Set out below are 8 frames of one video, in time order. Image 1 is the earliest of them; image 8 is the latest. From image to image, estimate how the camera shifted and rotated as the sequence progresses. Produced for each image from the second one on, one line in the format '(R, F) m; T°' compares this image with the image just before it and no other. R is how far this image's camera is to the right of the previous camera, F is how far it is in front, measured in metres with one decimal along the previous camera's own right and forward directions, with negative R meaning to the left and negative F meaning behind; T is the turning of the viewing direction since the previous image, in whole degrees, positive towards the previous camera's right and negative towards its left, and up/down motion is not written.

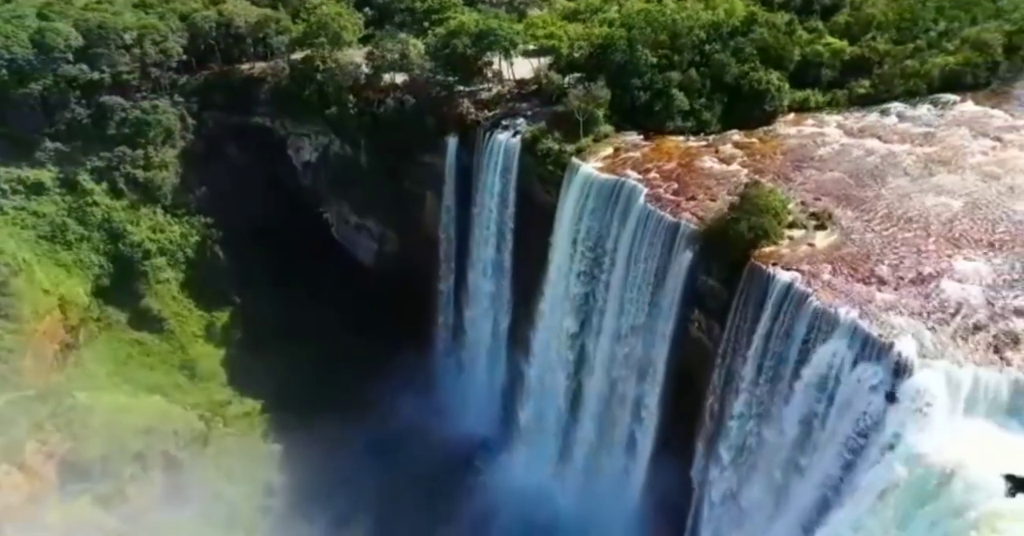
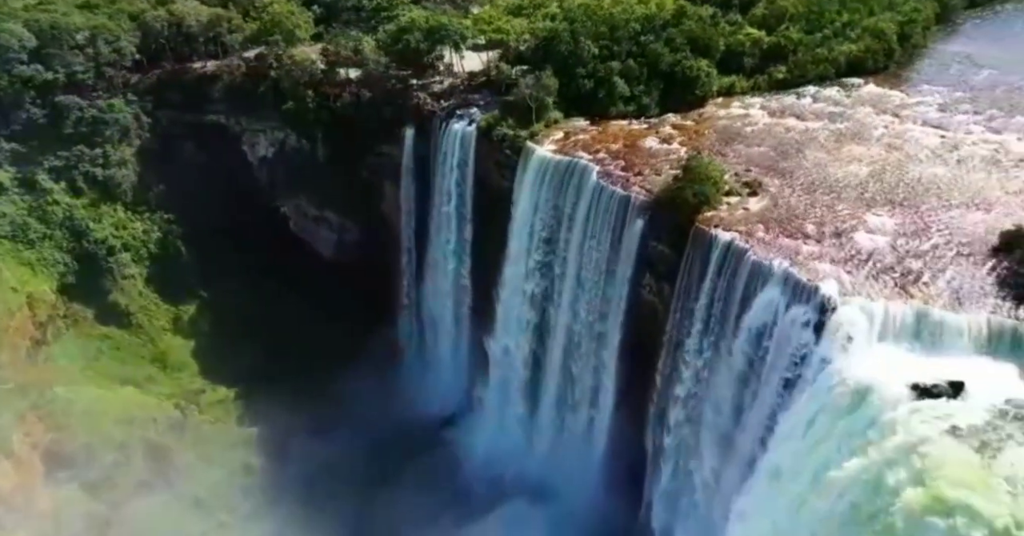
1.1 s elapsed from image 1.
(-1.2, -2.0) m; +5°
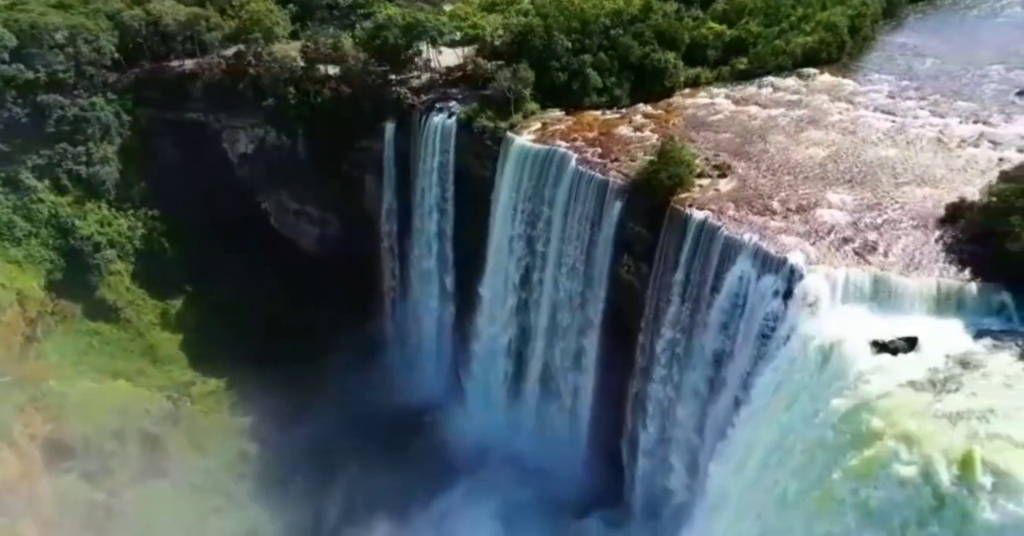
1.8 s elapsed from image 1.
(-0.7, -1.3) m; +3°
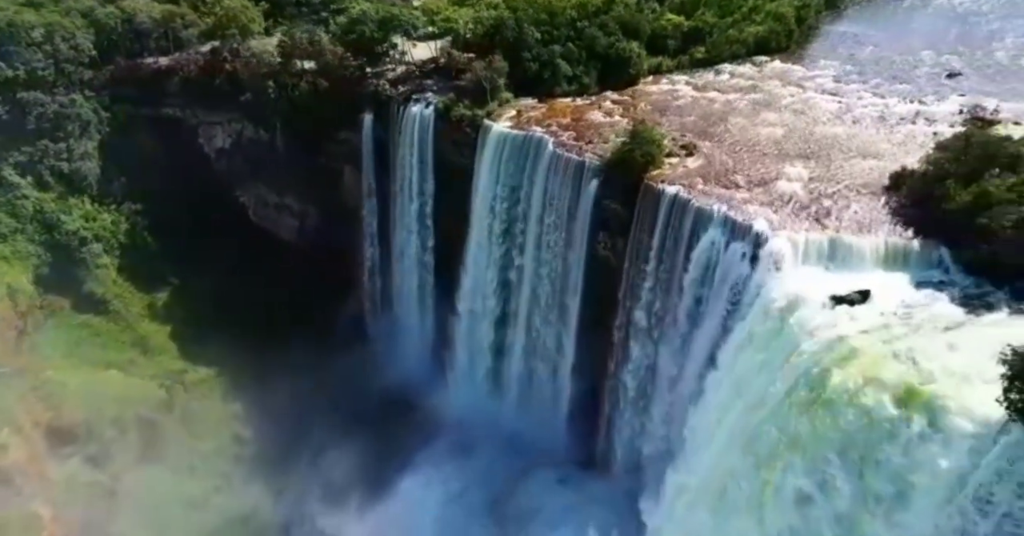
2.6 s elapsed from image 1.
(-1.0, -1.6) m; +3°
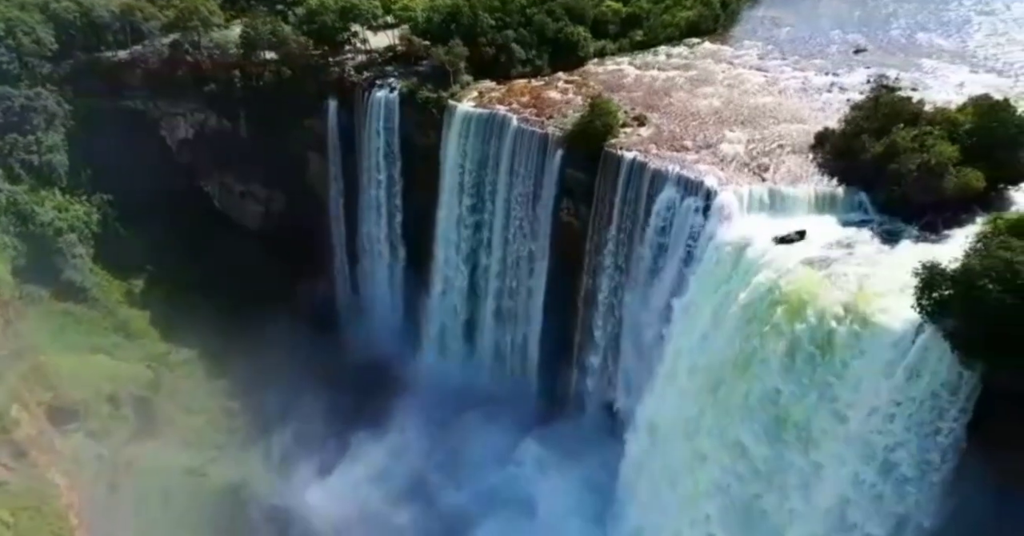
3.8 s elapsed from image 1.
(-1.8, -2.5) m; +6°
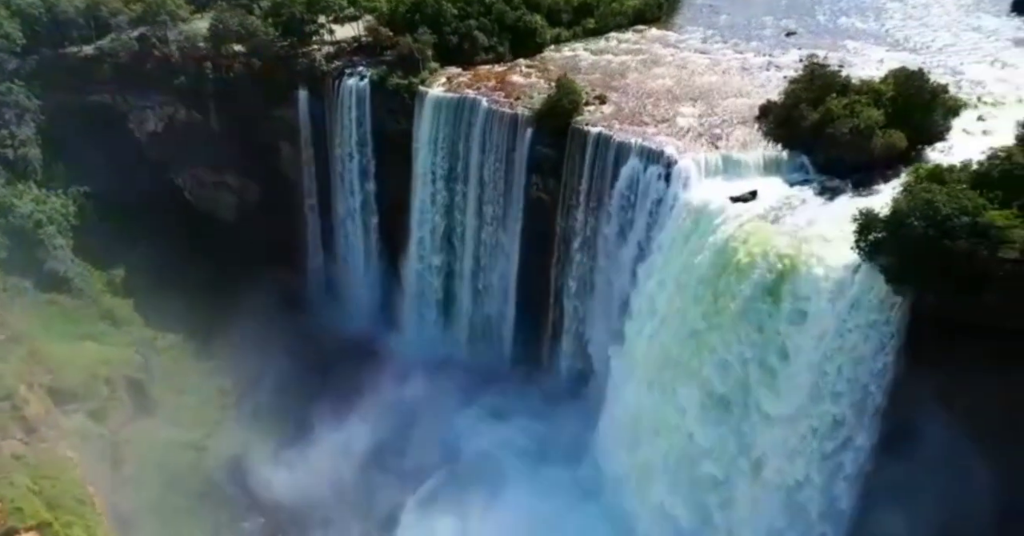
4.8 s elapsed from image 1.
(-1.6, -2.2) m; +5°
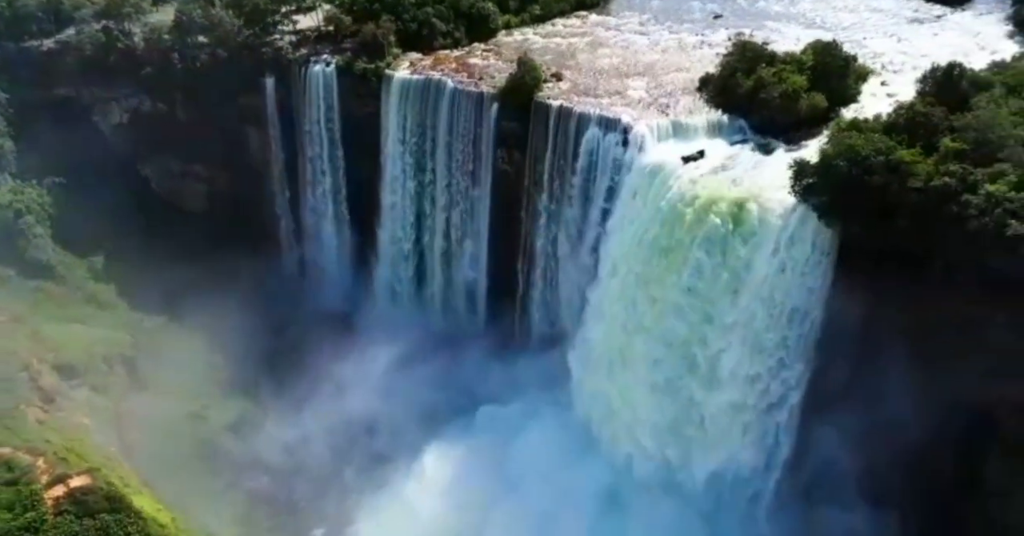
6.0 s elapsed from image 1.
(-2.2, -2.8) m; +6°
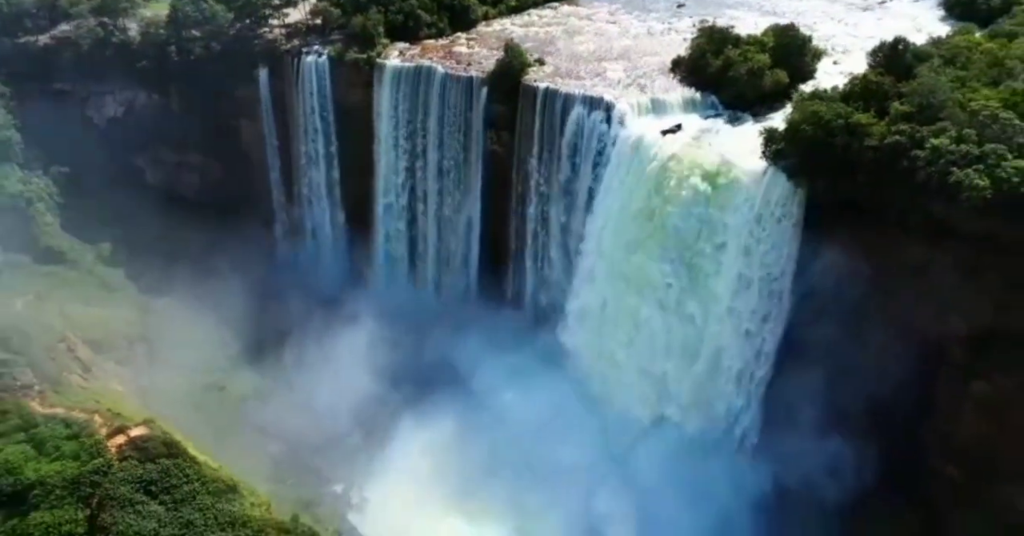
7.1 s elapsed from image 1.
(-1.9, -2.6) m; +4°
